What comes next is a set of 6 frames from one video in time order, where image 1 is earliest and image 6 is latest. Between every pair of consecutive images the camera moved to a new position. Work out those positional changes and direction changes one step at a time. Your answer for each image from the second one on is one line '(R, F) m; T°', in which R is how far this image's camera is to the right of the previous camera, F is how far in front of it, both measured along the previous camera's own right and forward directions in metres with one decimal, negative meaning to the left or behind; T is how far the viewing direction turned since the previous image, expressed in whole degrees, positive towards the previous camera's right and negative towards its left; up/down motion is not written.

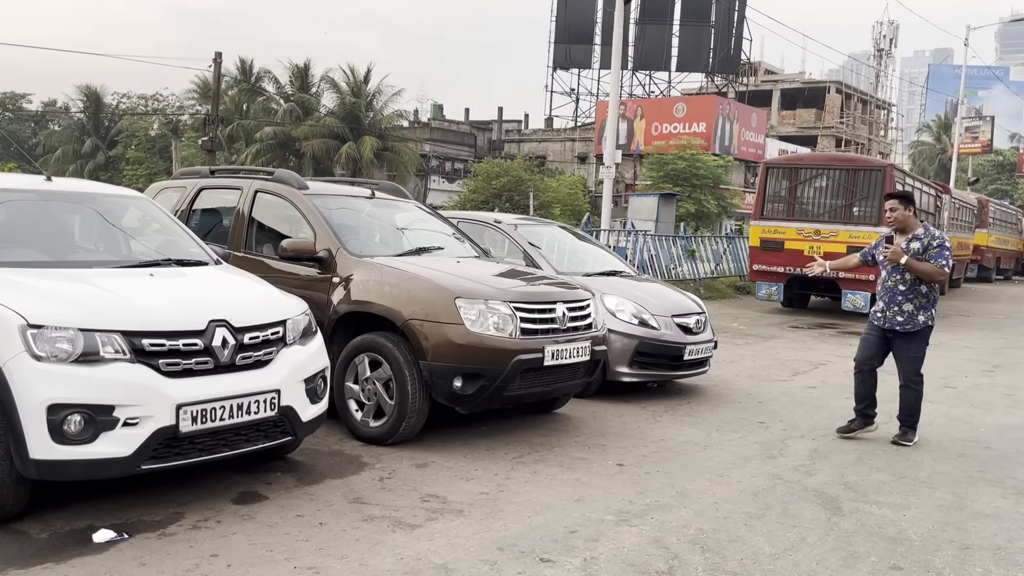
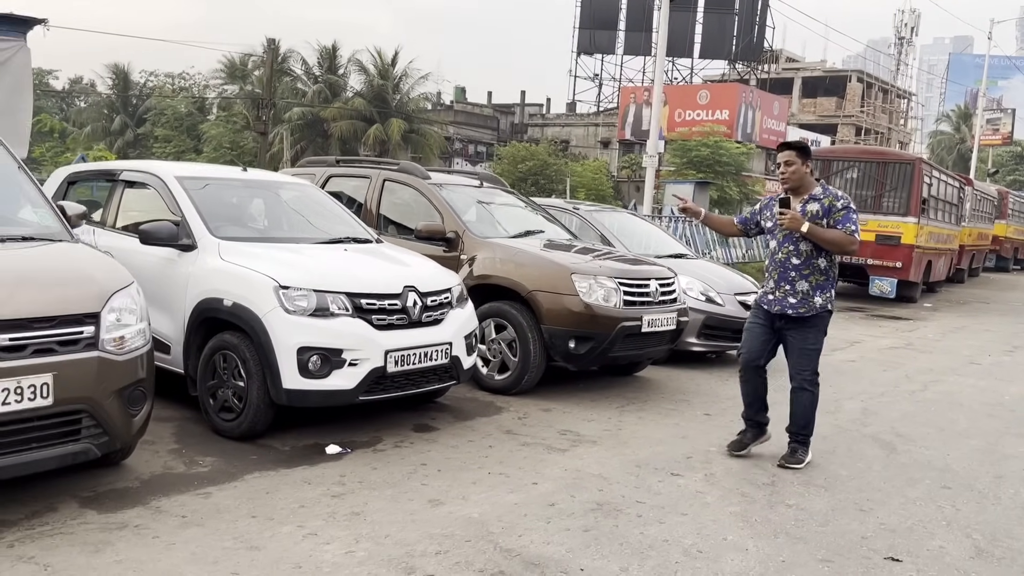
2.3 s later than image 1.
(-0.7, -1.0) m; -1°
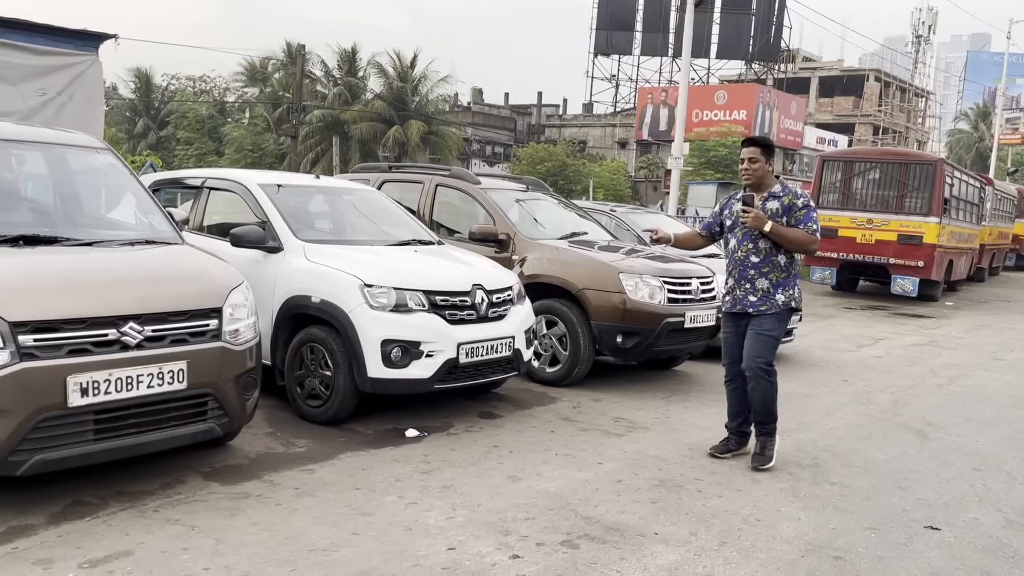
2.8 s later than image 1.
(-0.3, -0.4) m; -1°
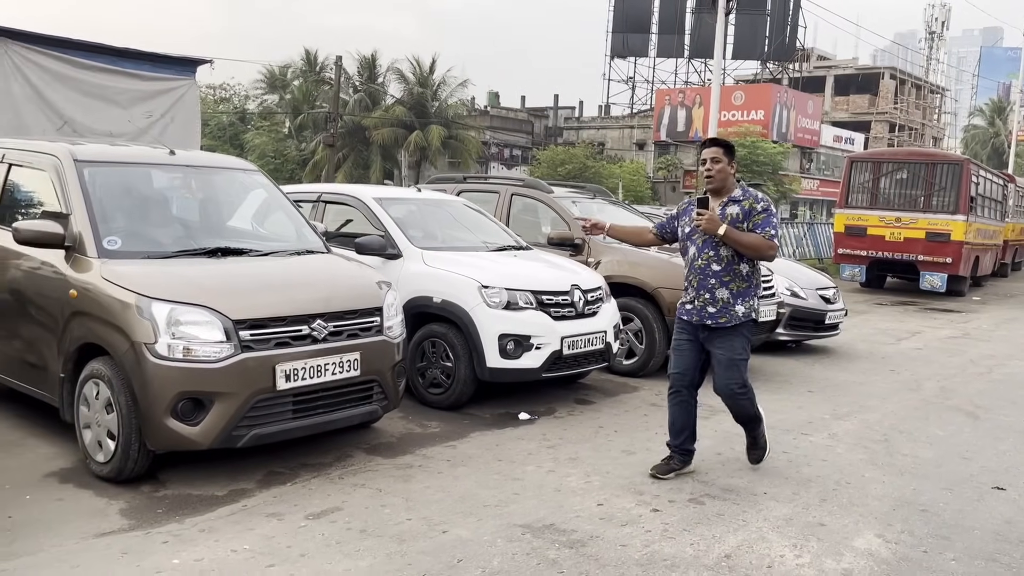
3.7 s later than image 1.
(-0.6, -0.7) m; -1°
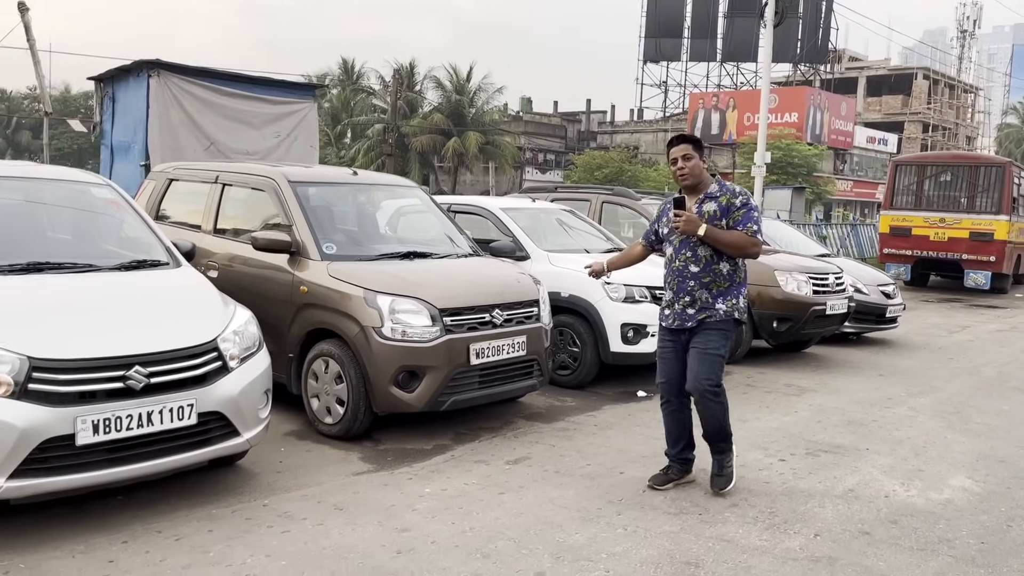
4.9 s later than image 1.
(-0.7, -1.0) m; -2°
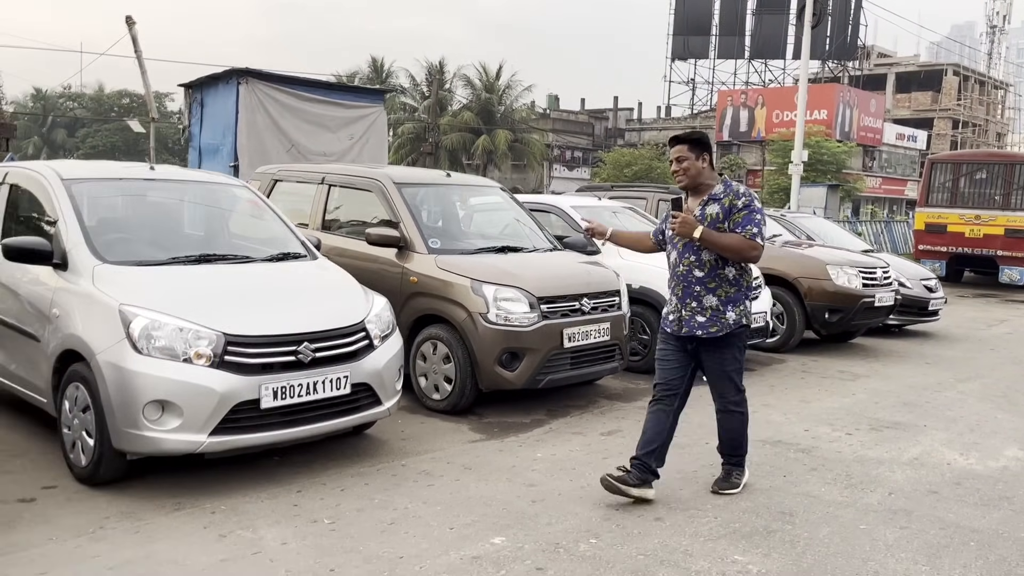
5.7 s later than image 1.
(-0.5, -0.6) m; -1°
